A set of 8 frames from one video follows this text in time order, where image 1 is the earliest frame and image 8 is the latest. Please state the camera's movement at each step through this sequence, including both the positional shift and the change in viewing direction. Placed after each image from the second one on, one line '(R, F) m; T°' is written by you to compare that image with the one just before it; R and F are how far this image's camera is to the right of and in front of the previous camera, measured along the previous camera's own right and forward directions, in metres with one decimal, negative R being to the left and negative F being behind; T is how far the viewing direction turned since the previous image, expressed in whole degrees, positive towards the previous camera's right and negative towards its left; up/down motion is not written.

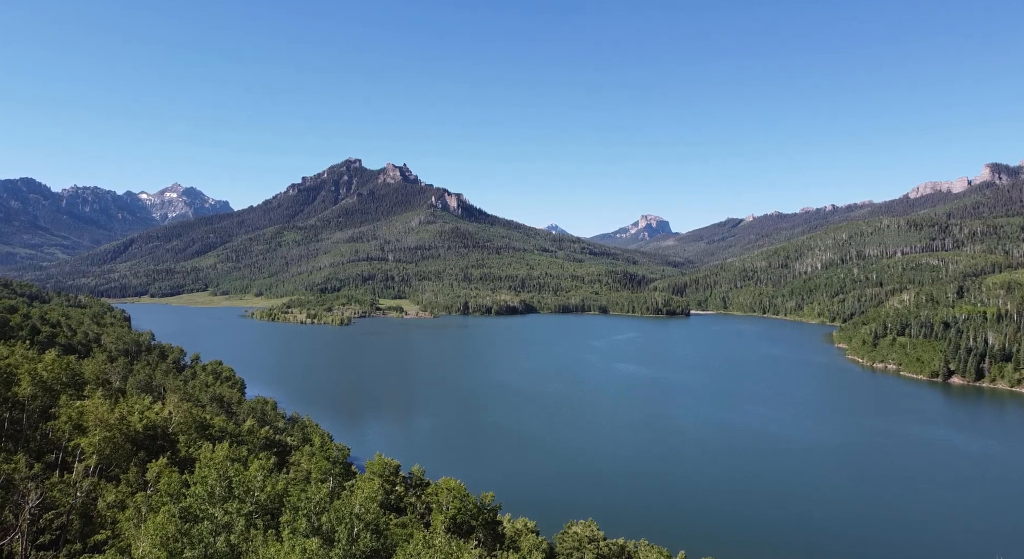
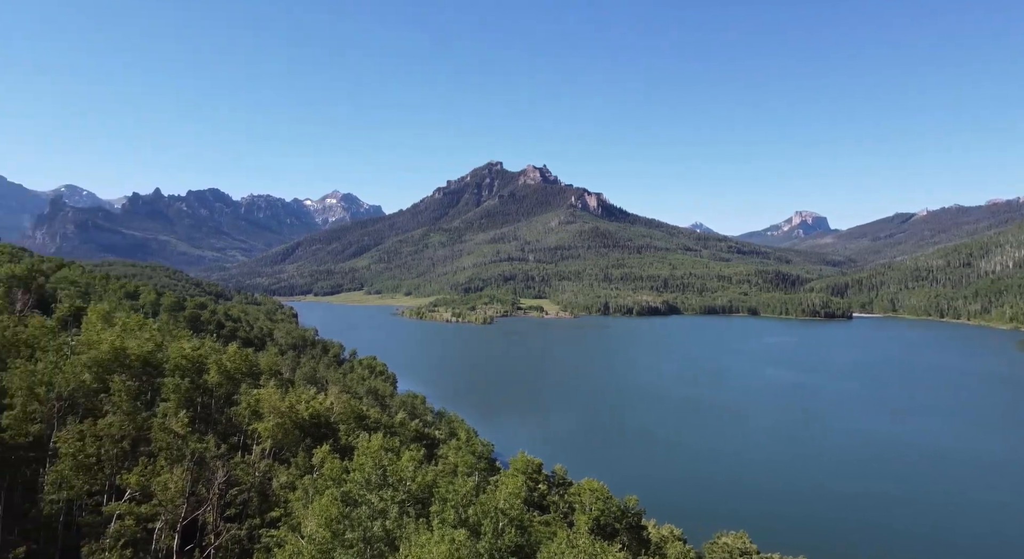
(-0.7, 0.0) m; -11°
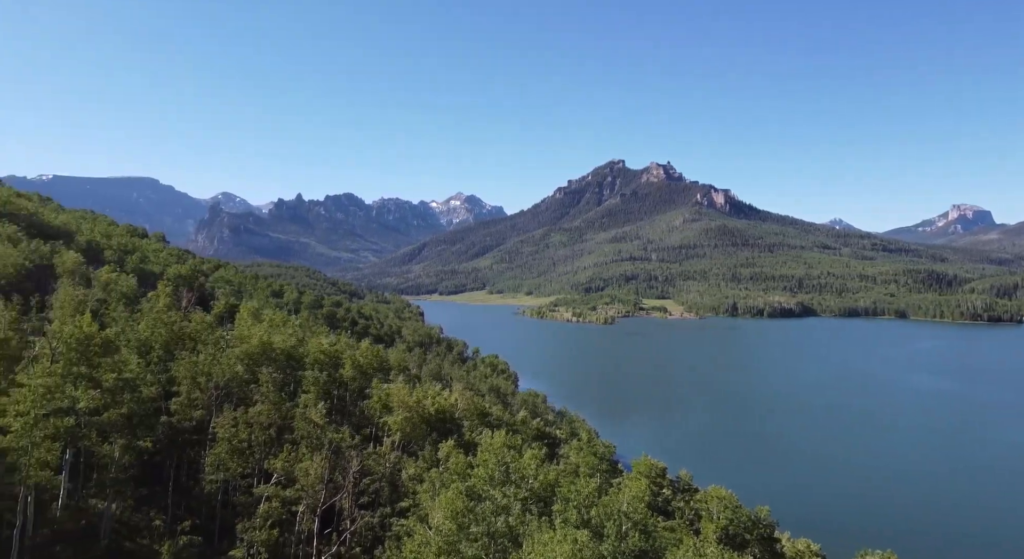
(-0.4, +0.2) m; -10°
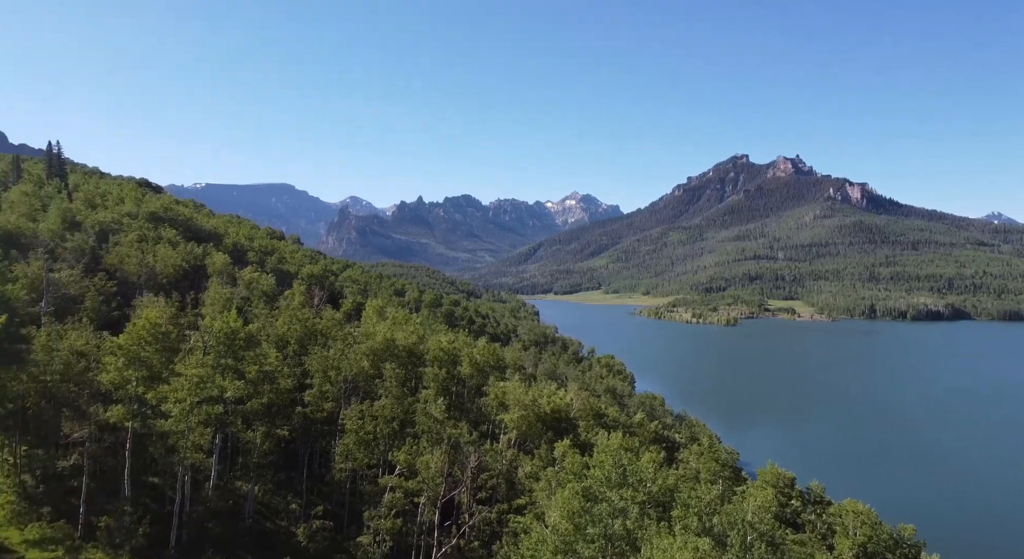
(-0.2, +0.2) m; -10°
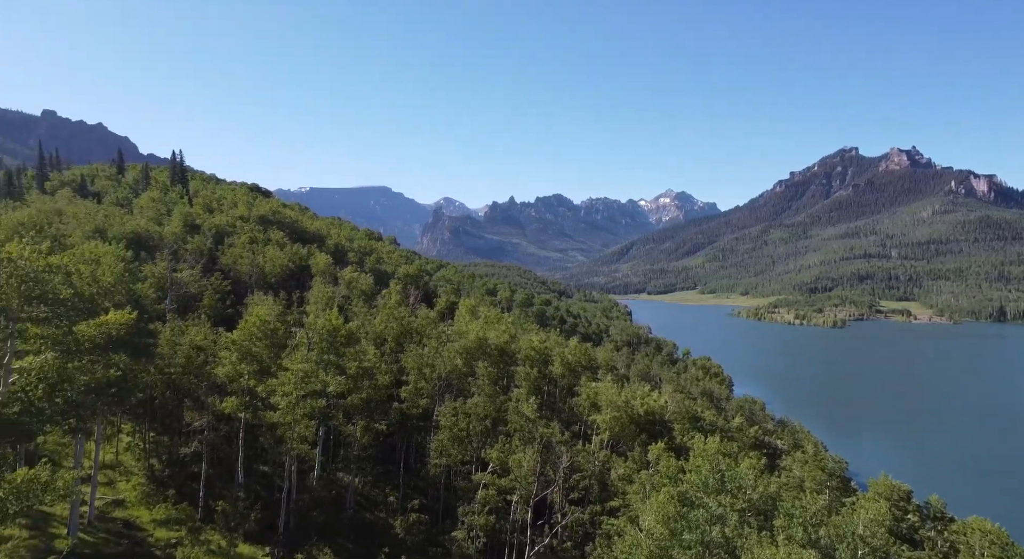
(-0.4, 0.0) m; -7°
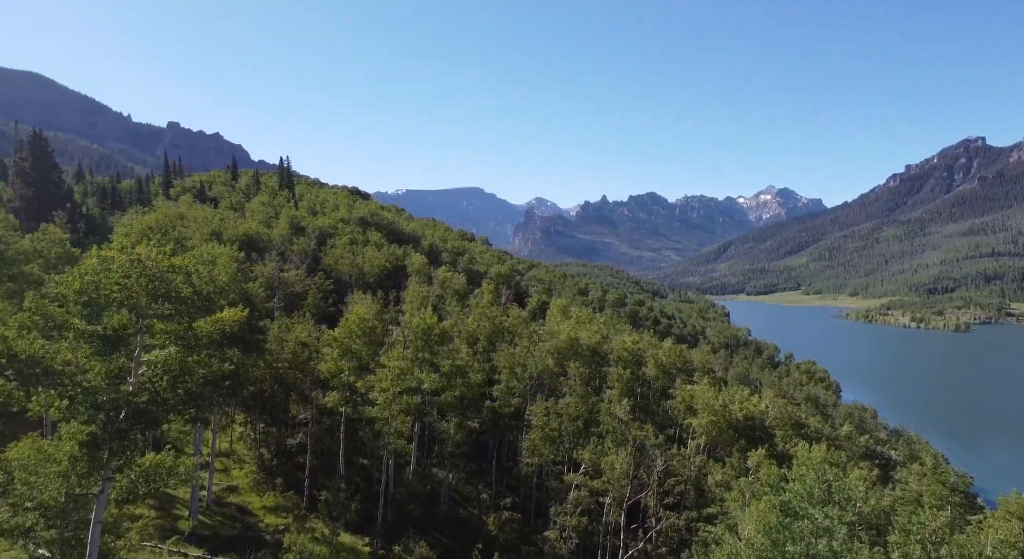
(-0.3, +0.1) m; -8°
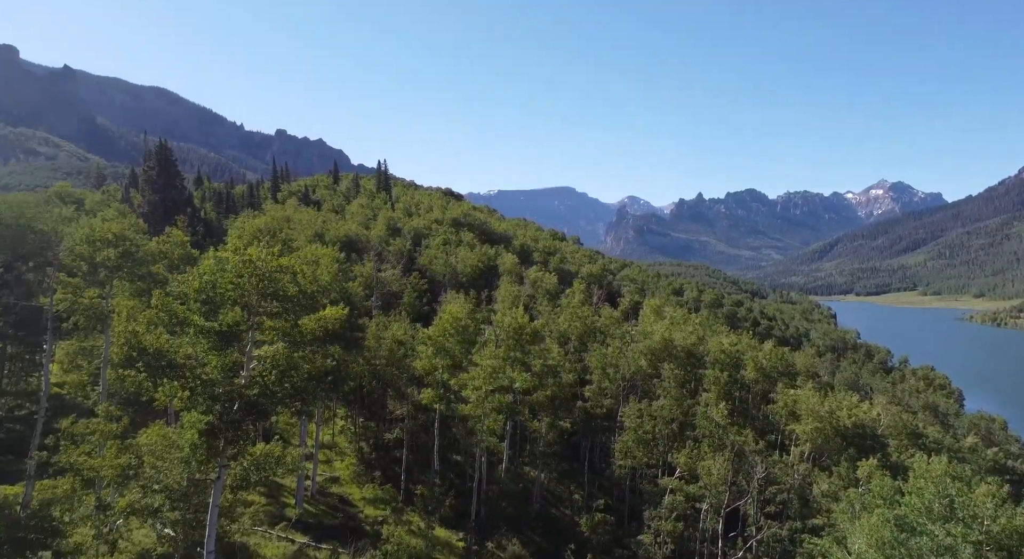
(-0.2, +0.2) m; -8°
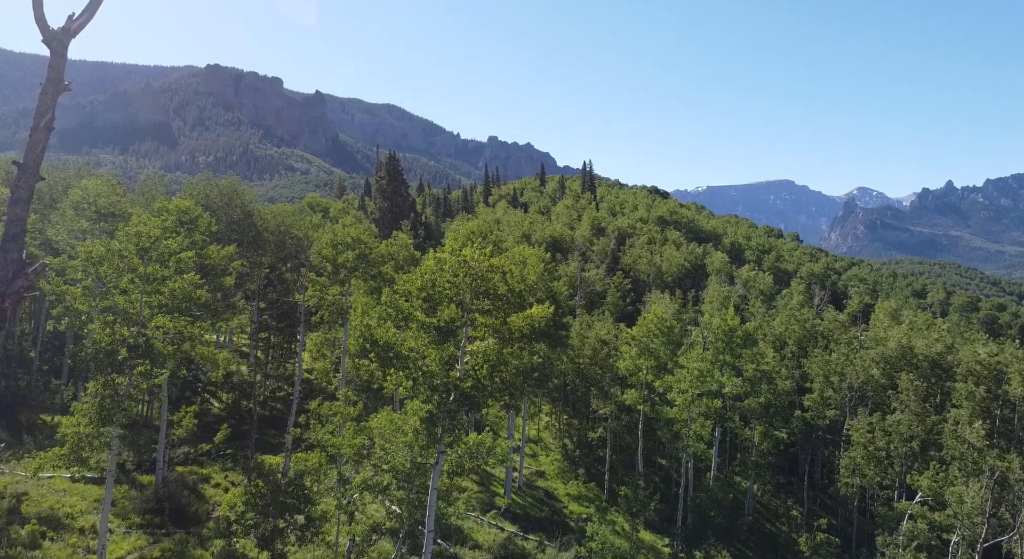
(-0.1, +0.2) m; -17°
